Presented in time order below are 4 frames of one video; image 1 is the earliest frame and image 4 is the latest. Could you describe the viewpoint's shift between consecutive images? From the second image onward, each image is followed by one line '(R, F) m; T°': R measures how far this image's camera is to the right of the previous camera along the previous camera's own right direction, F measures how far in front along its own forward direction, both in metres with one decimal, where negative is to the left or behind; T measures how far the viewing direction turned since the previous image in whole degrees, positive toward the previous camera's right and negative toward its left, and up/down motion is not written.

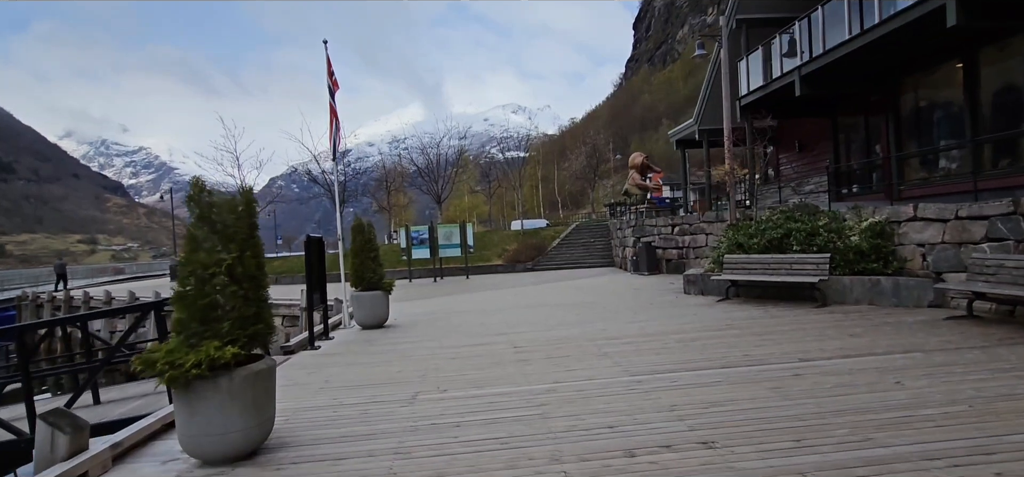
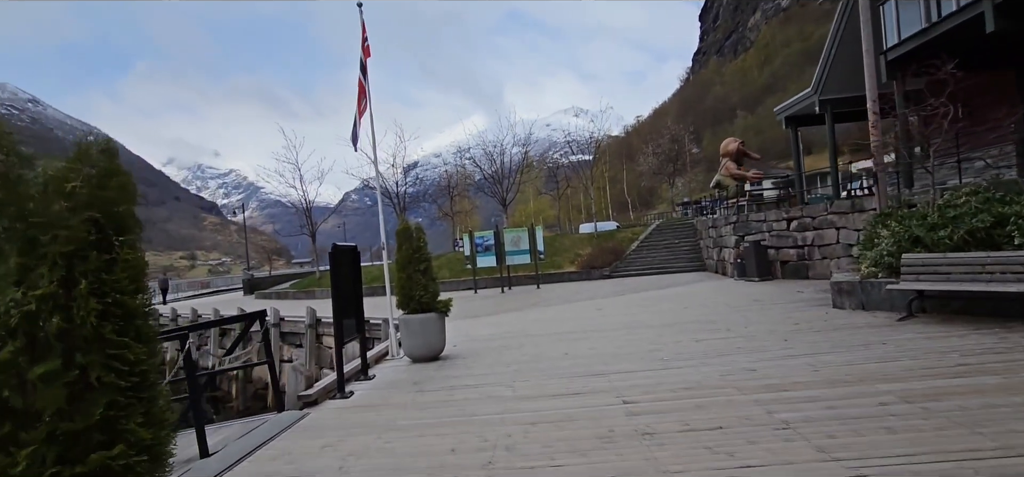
(-0.4, +2.4) m; -7°
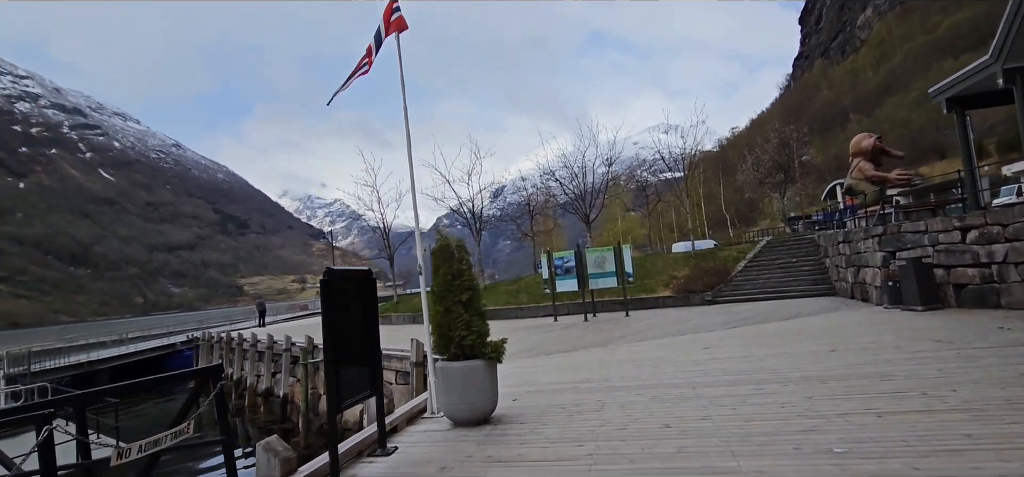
(+0.2, +2.1) m; -10°
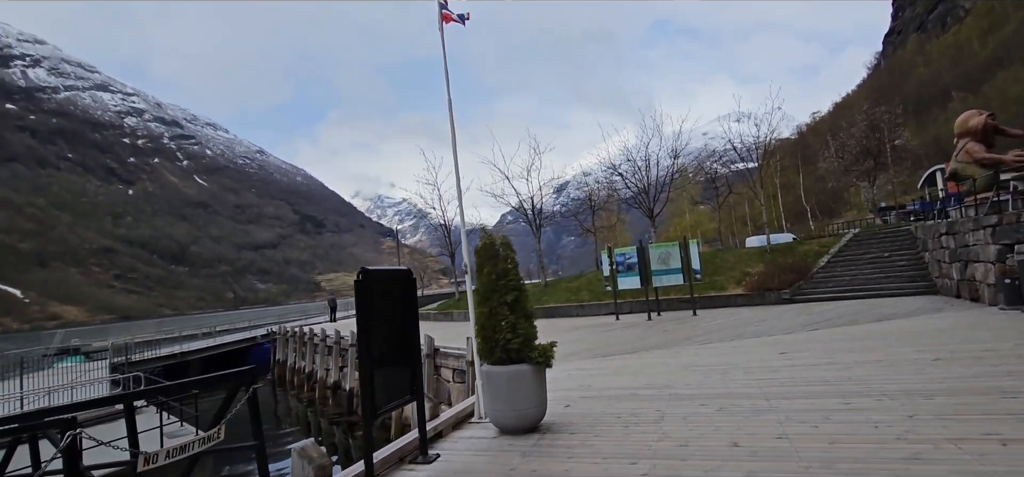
(+0.2, +0.4) m; -7°
